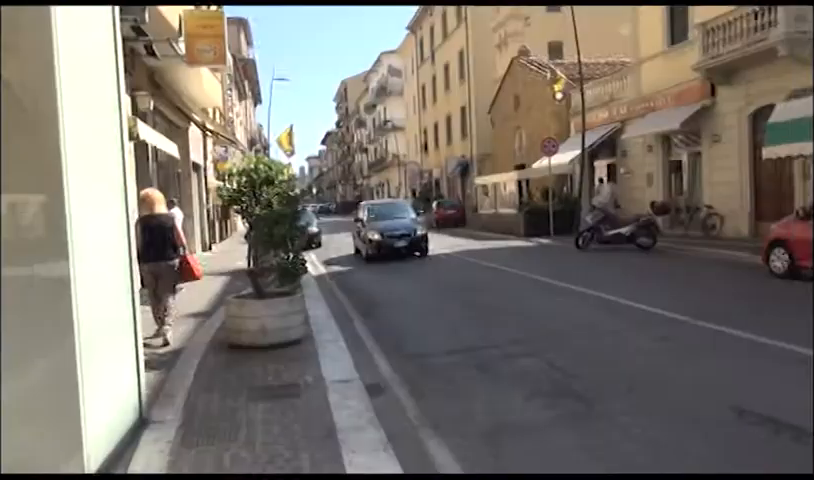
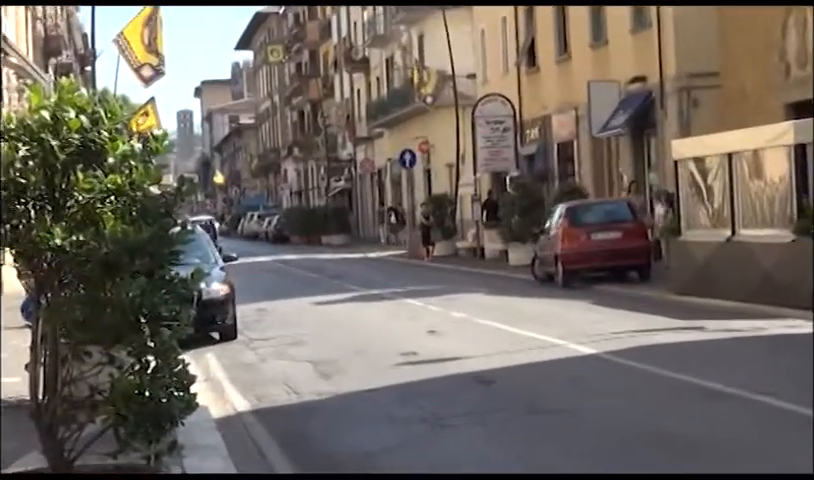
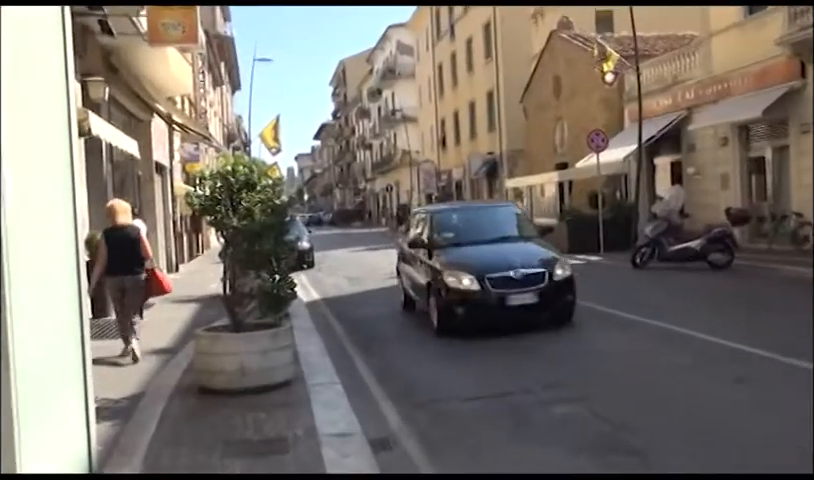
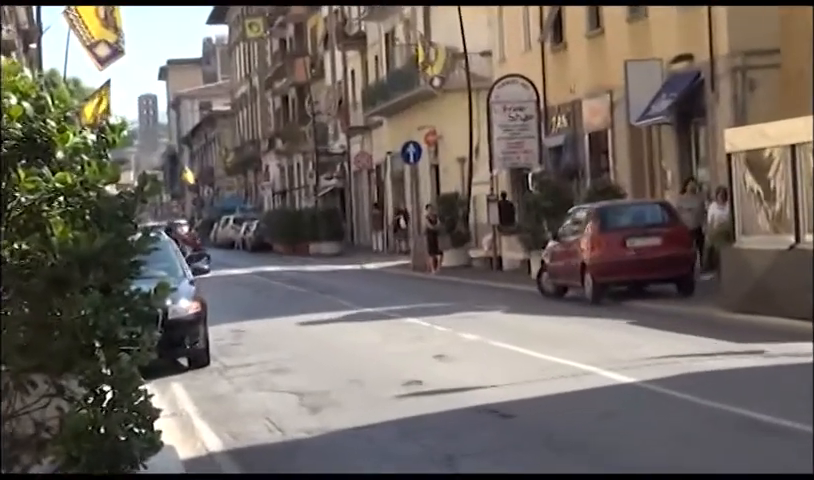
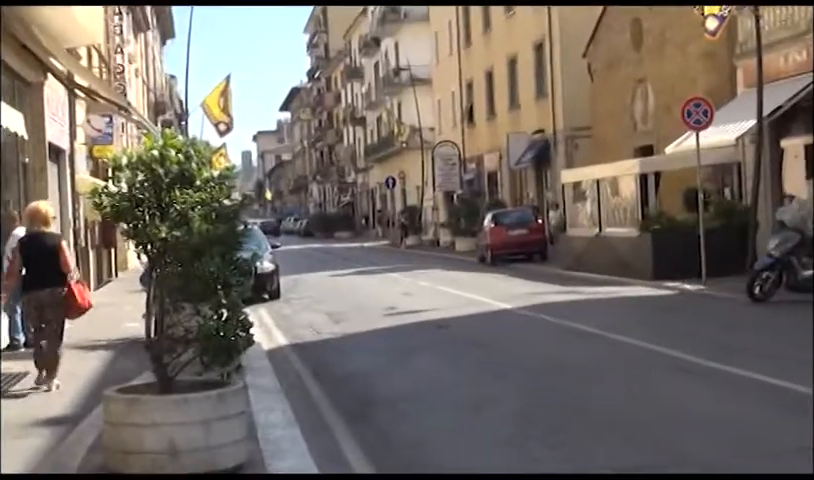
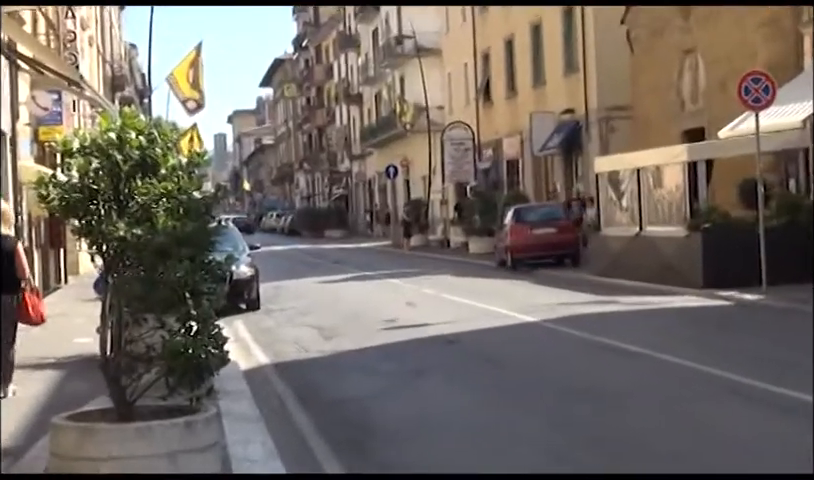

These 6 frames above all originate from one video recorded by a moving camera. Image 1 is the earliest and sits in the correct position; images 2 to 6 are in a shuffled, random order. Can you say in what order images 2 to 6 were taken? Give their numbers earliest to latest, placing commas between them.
3, 5, 6, 2, 4
